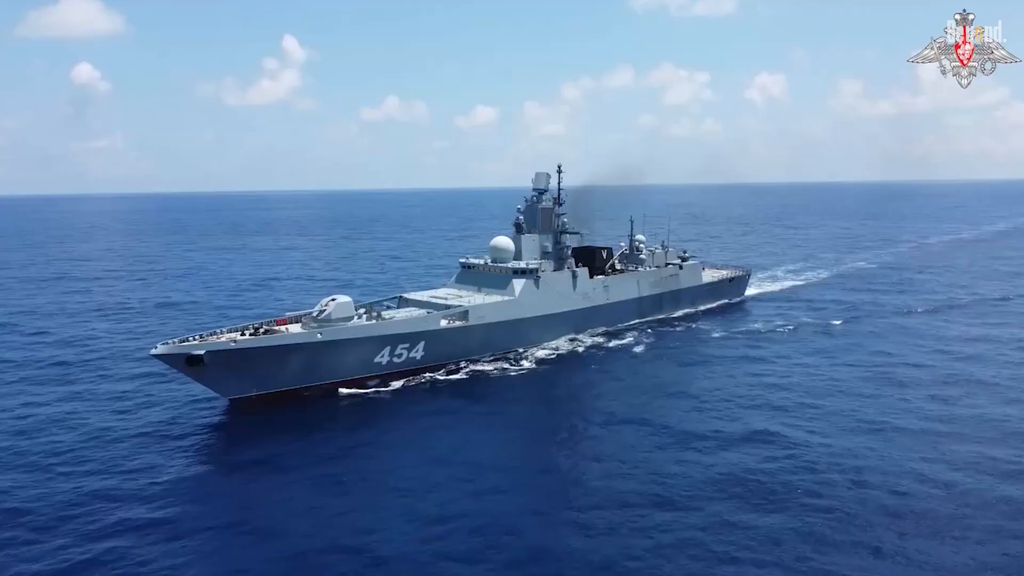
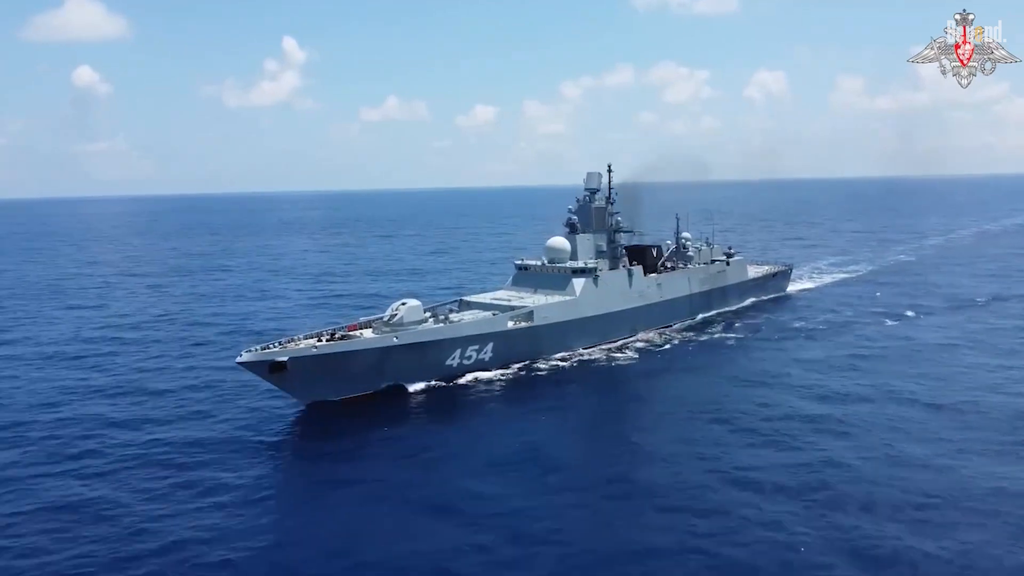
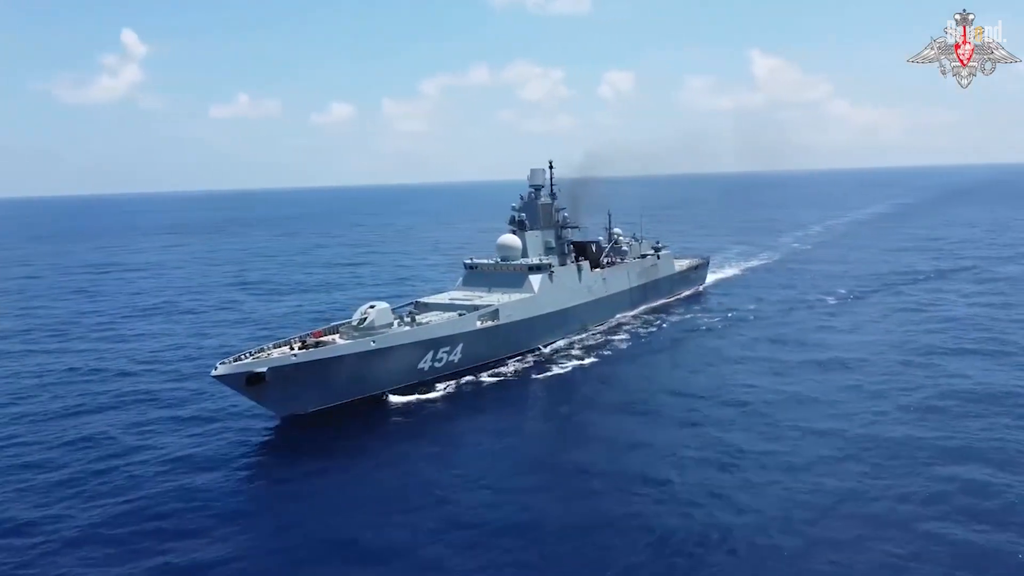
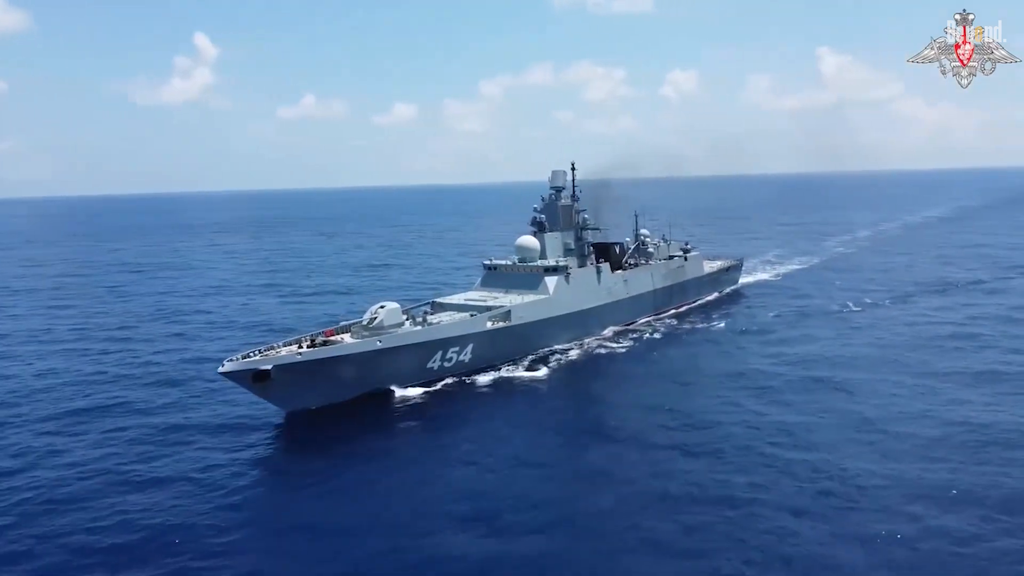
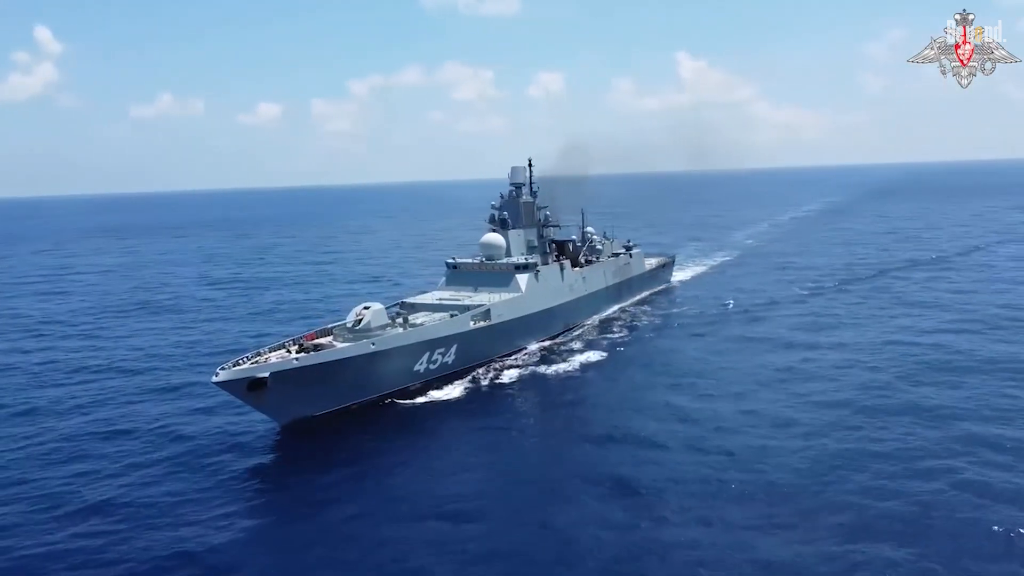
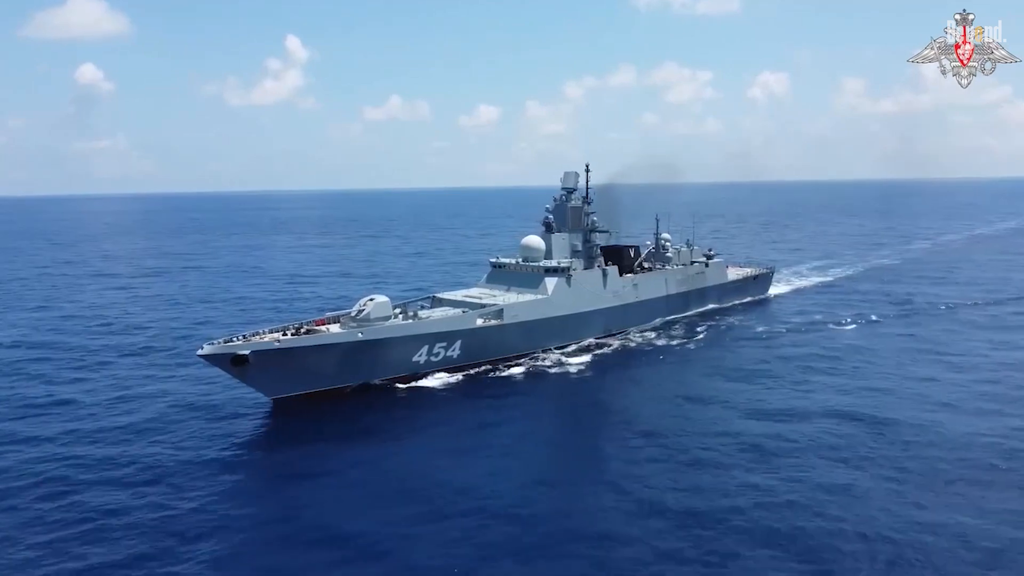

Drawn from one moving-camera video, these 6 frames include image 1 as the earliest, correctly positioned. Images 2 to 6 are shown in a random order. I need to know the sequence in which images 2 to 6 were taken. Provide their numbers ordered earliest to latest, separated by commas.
6, 2, 4, 3, 5
